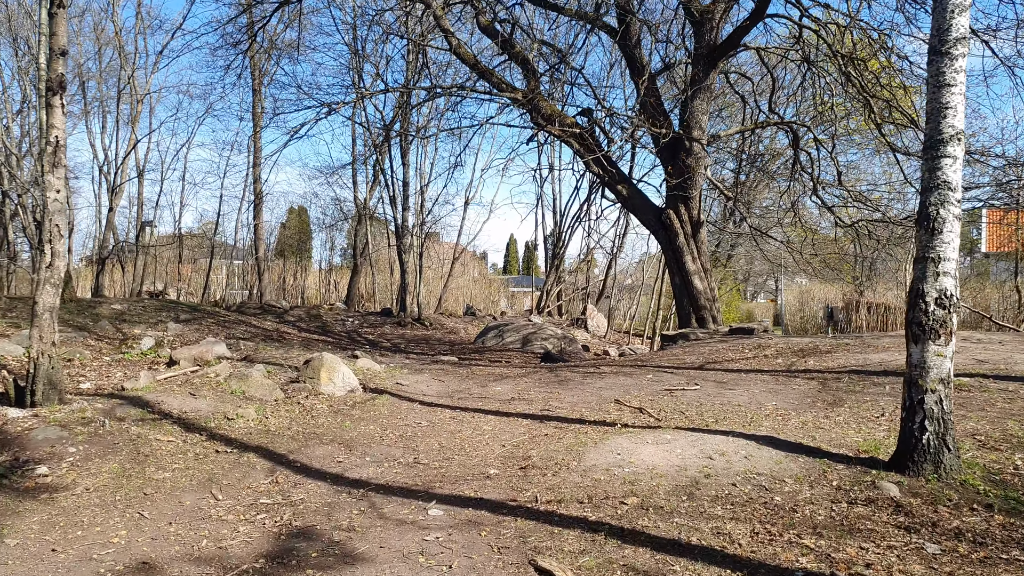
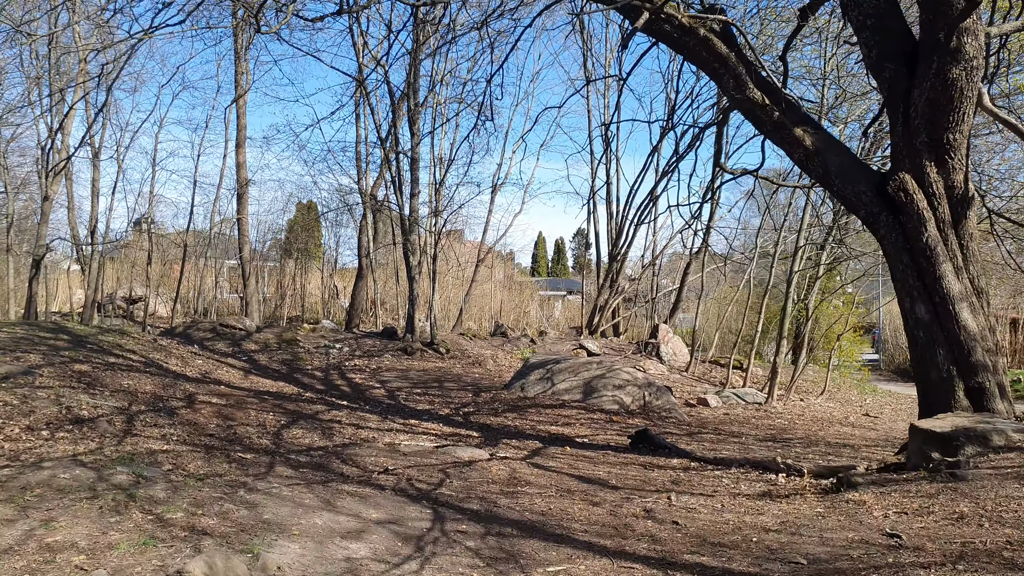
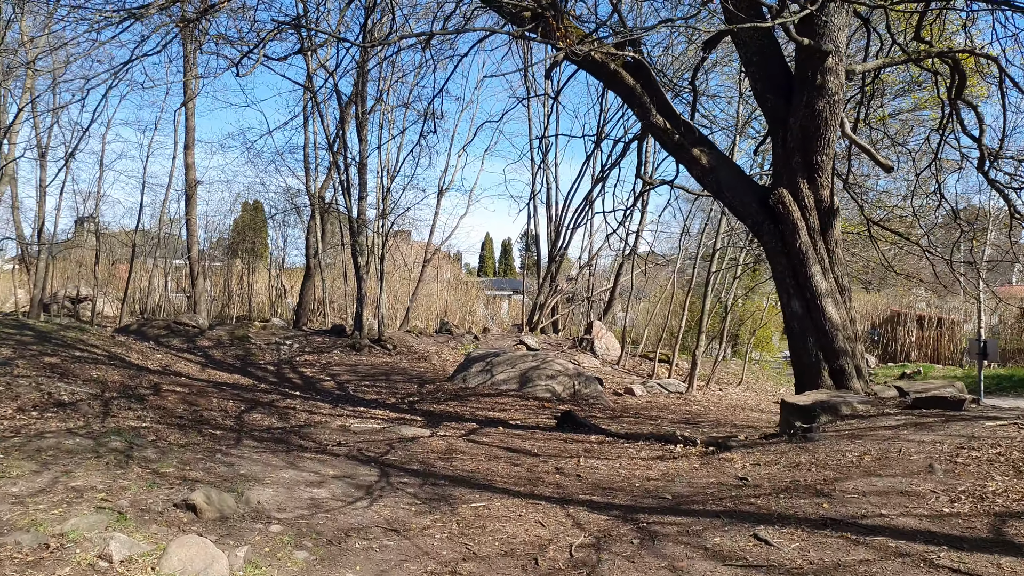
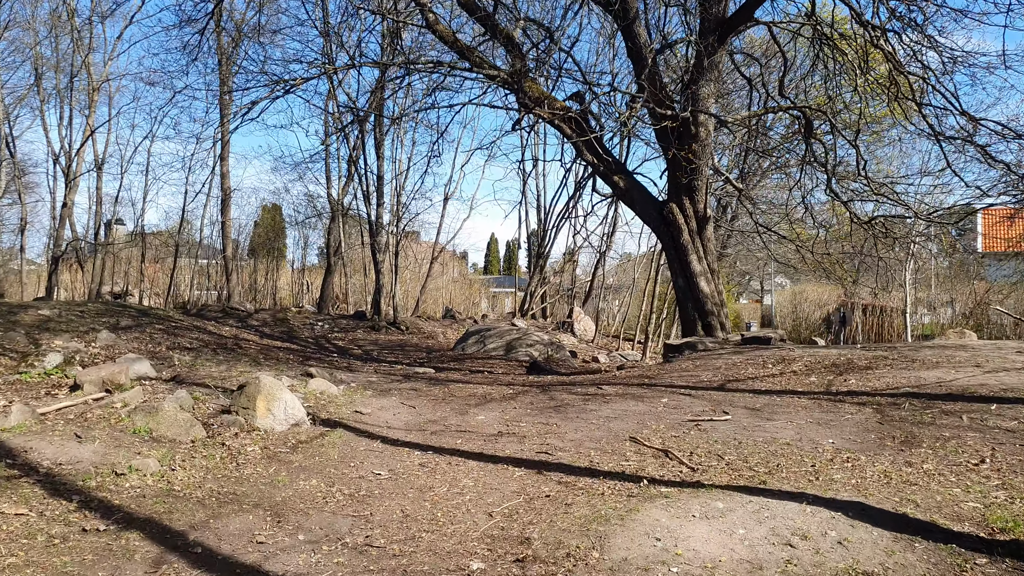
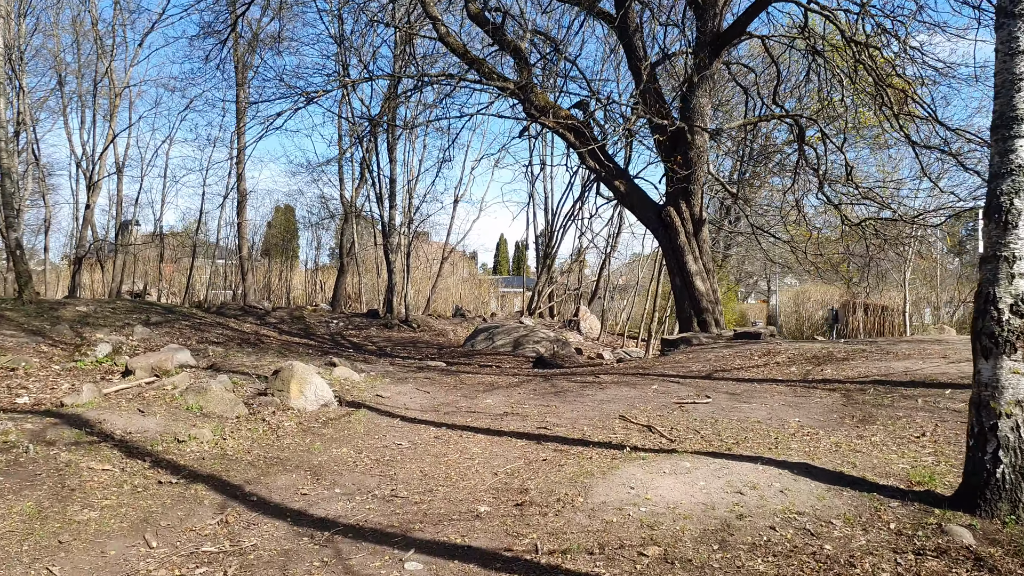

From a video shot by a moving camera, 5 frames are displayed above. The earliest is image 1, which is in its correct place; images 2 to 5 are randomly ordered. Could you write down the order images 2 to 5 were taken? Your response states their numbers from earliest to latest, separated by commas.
5, 4, 3, 2
